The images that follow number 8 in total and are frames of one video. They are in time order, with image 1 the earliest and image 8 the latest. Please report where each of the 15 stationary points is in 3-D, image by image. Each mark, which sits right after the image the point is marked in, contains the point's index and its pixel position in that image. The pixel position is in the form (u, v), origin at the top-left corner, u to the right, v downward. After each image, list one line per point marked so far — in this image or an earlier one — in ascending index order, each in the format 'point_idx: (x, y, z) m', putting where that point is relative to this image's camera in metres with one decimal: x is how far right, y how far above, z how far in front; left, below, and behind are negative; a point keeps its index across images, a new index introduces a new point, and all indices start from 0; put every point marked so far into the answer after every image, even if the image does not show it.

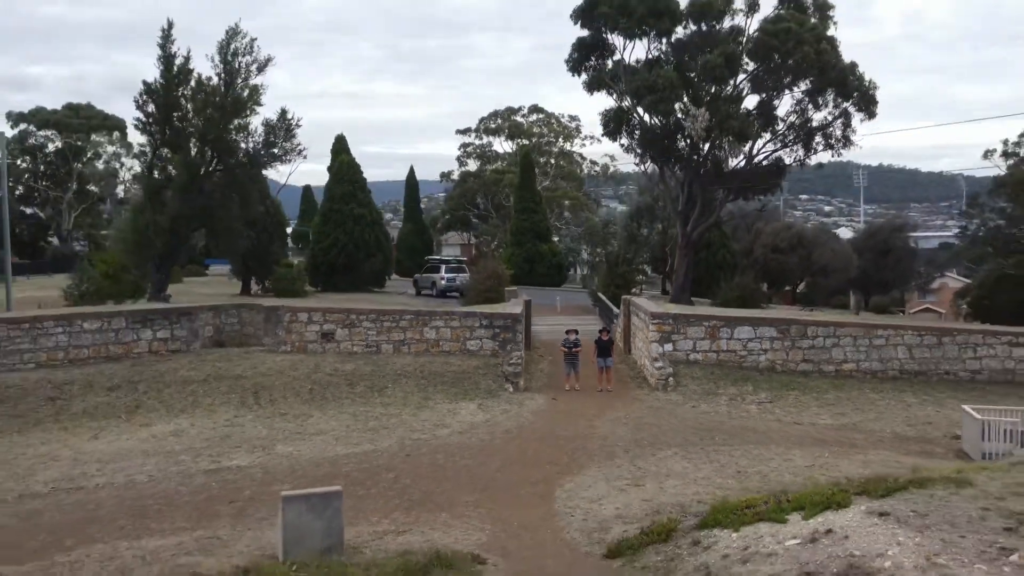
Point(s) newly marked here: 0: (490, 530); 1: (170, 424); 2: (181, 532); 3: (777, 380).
0: (-0.2, -1.5, +6.2) m
1: (-3.2, -1.3, +9.2) m
2: (-2.1, -1.5, +6.4) m
3: (+2.9, -1.0, +10.8) m
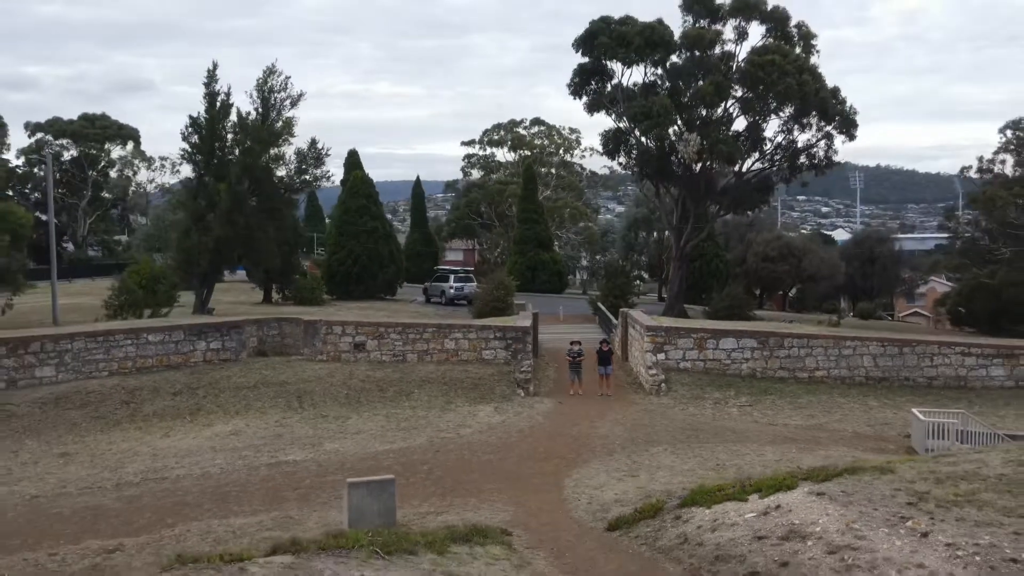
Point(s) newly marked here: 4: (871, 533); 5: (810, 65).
0: (0.0, -1.7, +7.7) m
1: (-3.1, -1.5, +10.6) m
2: (-2.0, -1.7, +7.8) m
3: (+3.0, -1.2, +12.2) m
4: (+2.0, -1.3, +5.6) m
5: (+5.8, +4.2, +19.4) m
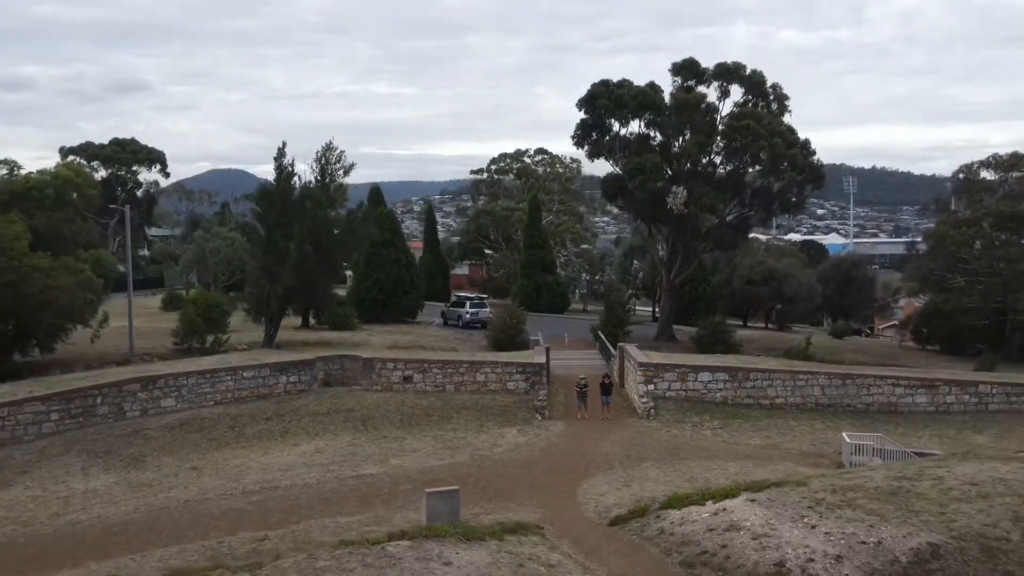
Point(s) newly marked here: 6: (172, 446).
0: (+0.3, -2.4, +10.6) m
1: (-2.8, -2.1, +13.6) m
2: (-1.7, -2.4, +10.8) m
3: (+3.3, -1.9, +15.2) m
4: (+2.3, -2.0, +8.6) m
5: (+6.1, +3.5, +22.4) m
6: (-4.5, -2.1, +13.0) m
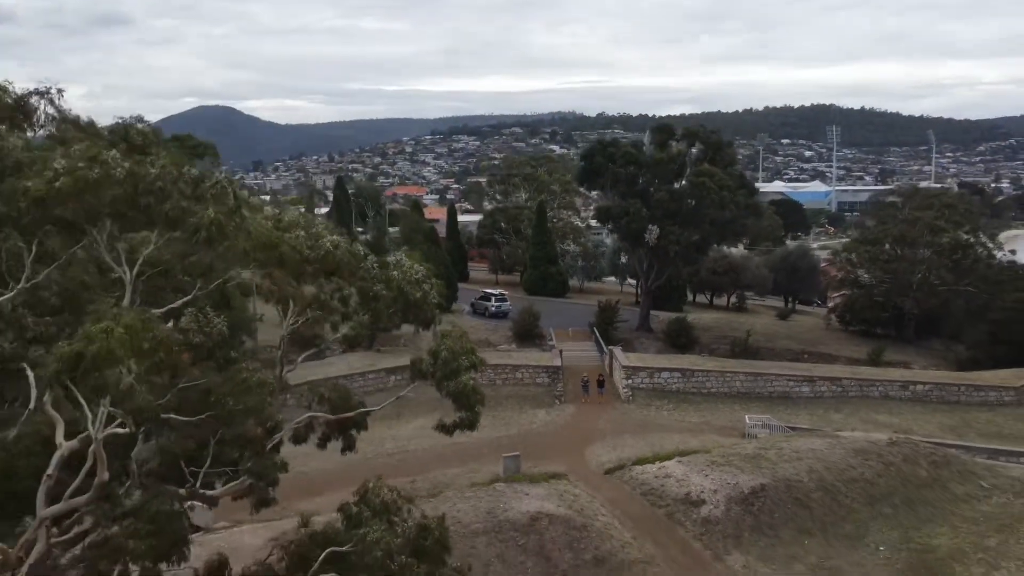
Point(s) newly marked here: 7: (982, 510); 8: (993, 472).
0: (+1.0, -3.4, +18.9) m
1: (-2.1, -3.0, +21.8) m
2: (-1.0, -3.4, +19.0) m
3: (+4.0, -2.6, +23.5) m
4: (+3.0, -3.2, +16.8) m
5: (+6.7, +3.3, +30.3) m
6: (-3.8, -2.9, +21.2) m
7: (+7.9, -3.7, +16.6) m
8: (+9.0, -3.4, +18.4) m
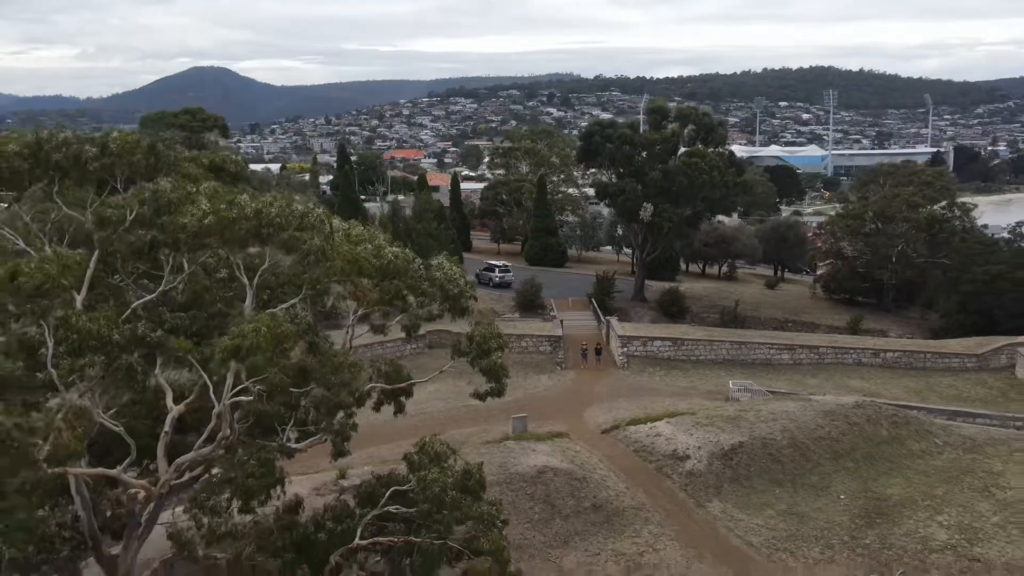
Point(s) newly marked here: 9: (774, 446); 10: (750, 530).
0: (+1.2, -2.9, +21.2) m
1: (-1.9, -2.4, +24.0) m
2: (-0.8, -3.0, +21.3) m
3: (+4.1, -2.0, +25.7) m
4: (+3.2, -2.8, +19.1) m
5: (+6.8, +4.2, +32.3) m
6: (-3.7, -2.4, +23.4) m
7: (+8.1, -3.4, +18.9) m
8: (+9.1, -3.0, +20.6) m
9: (+4.9, -3.0, +18.5) m
10: (+3.9, -3.9, +16.0) m
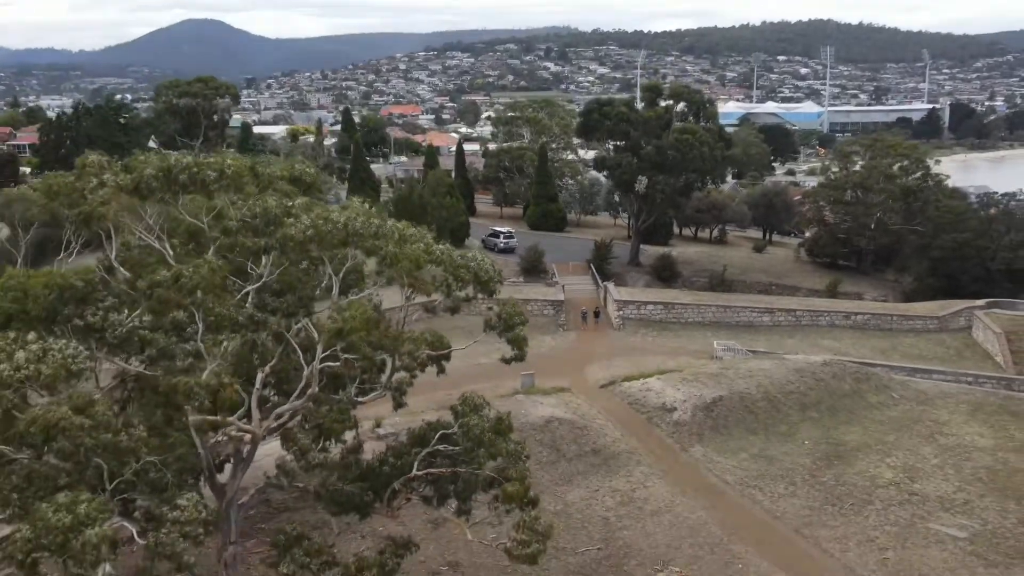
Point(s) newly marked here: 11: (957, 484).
0: (+1.4, -2.3, +24.0) m
1: (-1.7, -1.6, +26.8) m
2: (-0.6, -2.3, +24.0) m
3: (+4.3, -1.1, +28.5) m
4: (+3.4, -2.2, +21.9) m
5: (+7.0, +5.4, +34.8) m
6: (-3.5, -1.6, +26.1) m
7: (+8.3, -2.8, +21.7) m
8: (+9.3, -2.3, +23.5) m
9: (+5.1, -2.4, +21.3) m
10: (+4.1, -3.5, +18.9) m
11: (+8.2, -3.6, +18.2) m
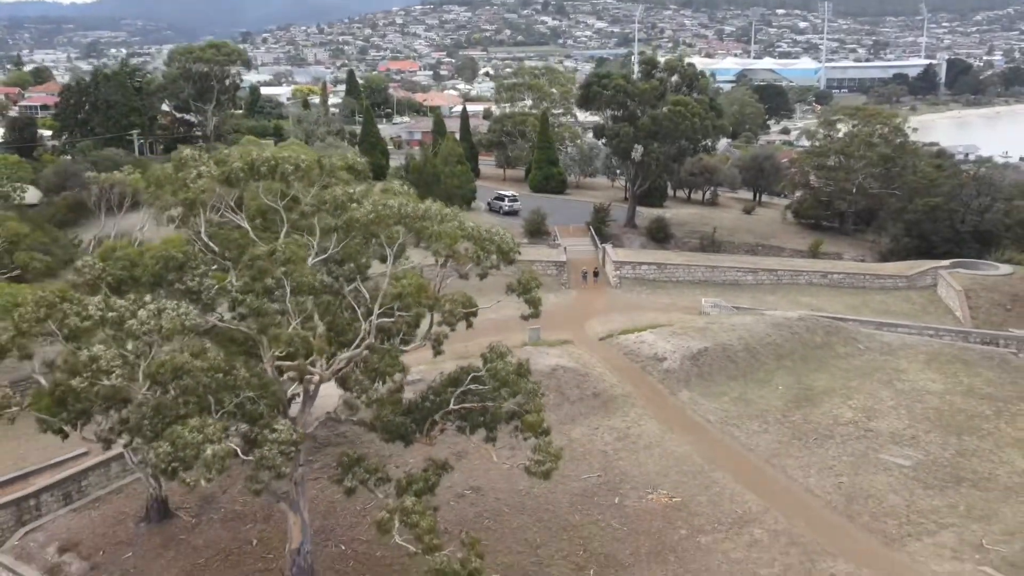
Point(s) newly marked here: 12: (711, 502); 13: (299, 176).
0: (+1.6, -1.3, +26.8) m
1: (-1.5, -0.5, +29.5) m
2: (-0.4, -1.3, +26.8) m
3: (+4.5, +0.1, +31.2) m
4: (+3.6, -1.3, +24.7) m
5: (+7.2, +6.9, +37.2) m
6: (-3.2, -0.5, +28.9) m
7: (+8.6, -1.9, +24.6) m
8: (+9.6, -1.3, +26.3) m
9: (+5.4, -1.5, +24.1) m
10: (+4.3, -2.7, +21.7) m
11: (+8.5, -2.9, +21.1) m
12: (+3.6, -3.9, +17.8) m
13: (-3.2, +1.7, +15.1) m
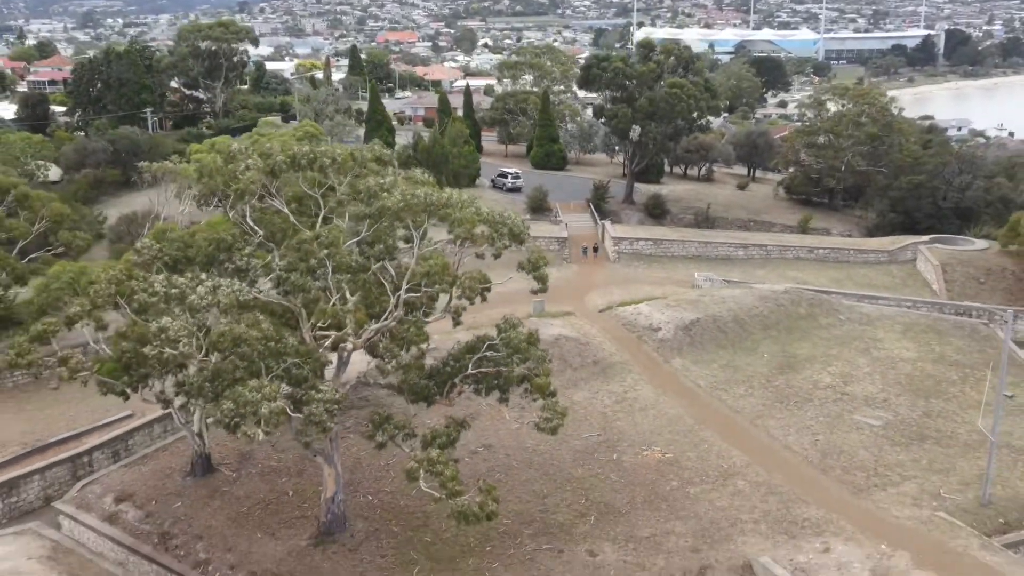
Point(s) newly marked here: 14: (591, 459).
0: (+1.8, -0.5, +28.7) m
1: (-1.4, +0.3, +31.4) m
2: (-0.2, -0.6, +28.8) m
3: (+4.7, +1.0, +33.1) m
4: (+3.8, -0.6, +26.6) m
5: (+7.3, +7.9, +38.9) m
6: (-3.1, +0.3, +30.8) m
7: (+8.7, -1.2, +26.5) m
8: (+9.7, -0.6, +28.2) m
9: (+5.5, -0.9, +26.0) m
10: (+4.5, -2.1, +23.7) m
11: (+8.7, -2.3, +23.1) m
12: (+3.8, -3.4, +19.8) m
13: (-3.1, +2.1, +16.9) m
14: (+1.6, -3.4, +19.7) m
